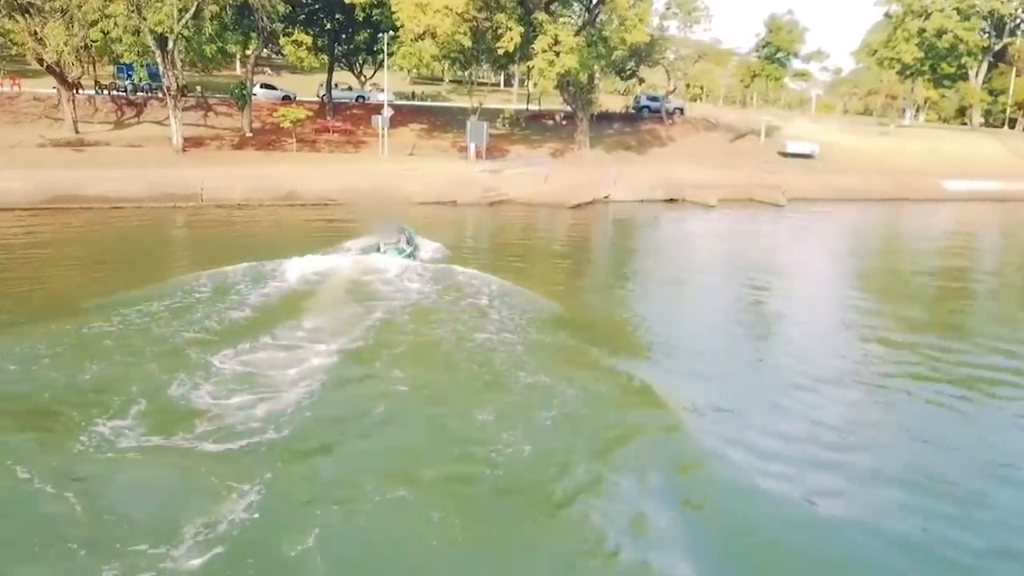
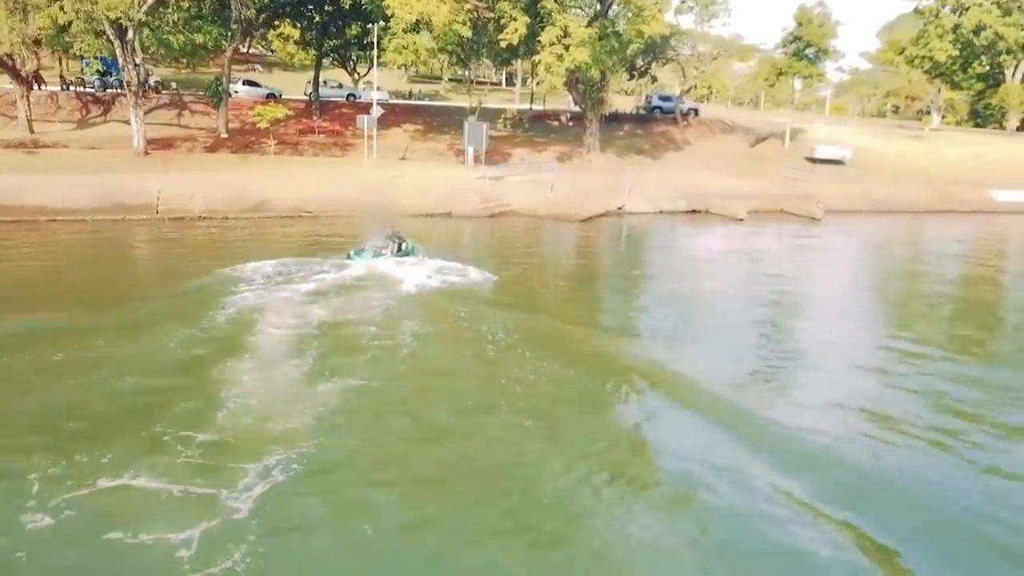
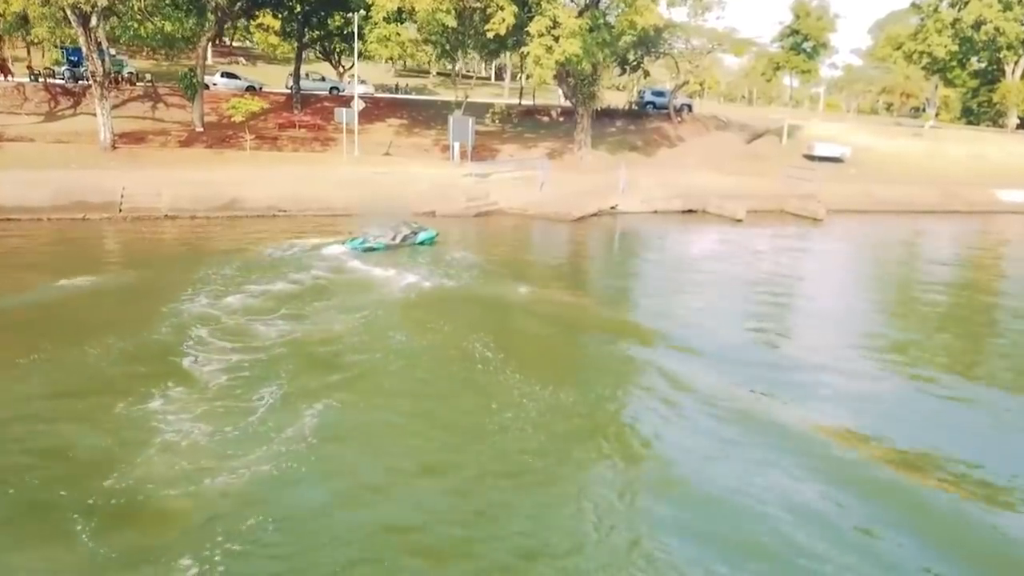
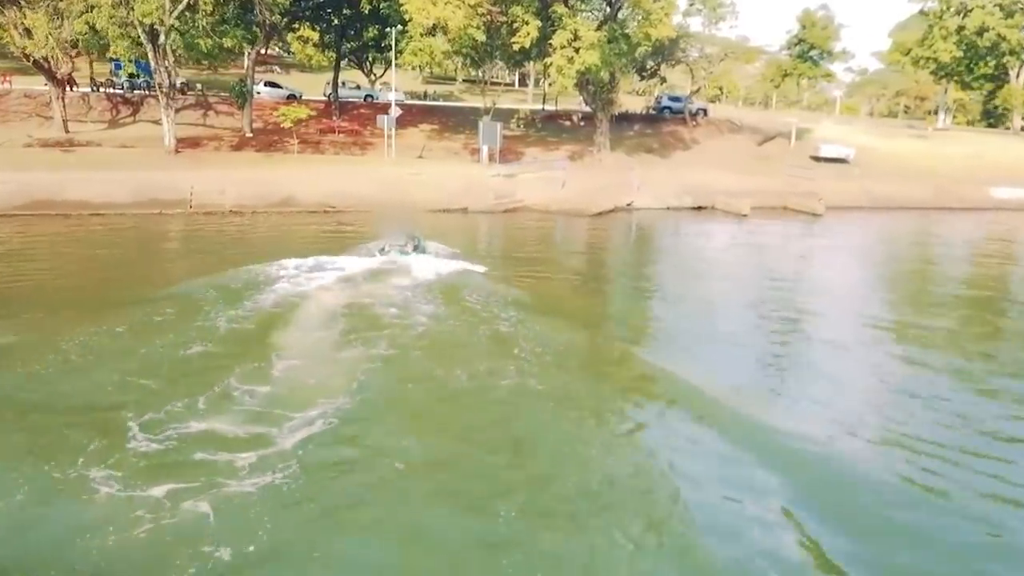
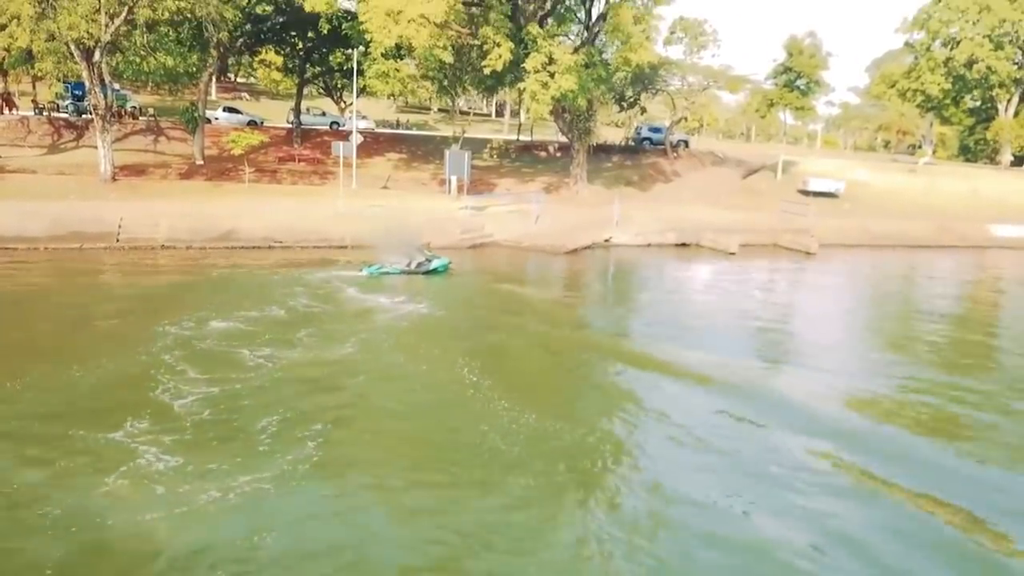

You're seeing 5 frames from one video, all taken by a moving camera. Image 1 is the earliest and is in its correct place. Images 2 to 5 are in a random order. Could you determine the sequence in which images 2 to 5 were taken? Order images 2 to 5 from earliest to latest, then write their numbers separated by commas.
4, 2, 3, 5
